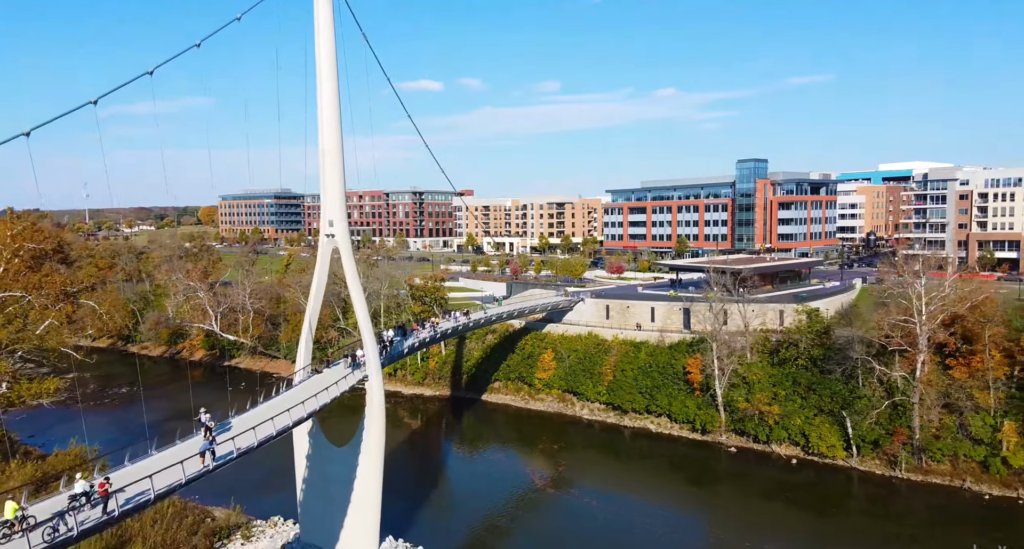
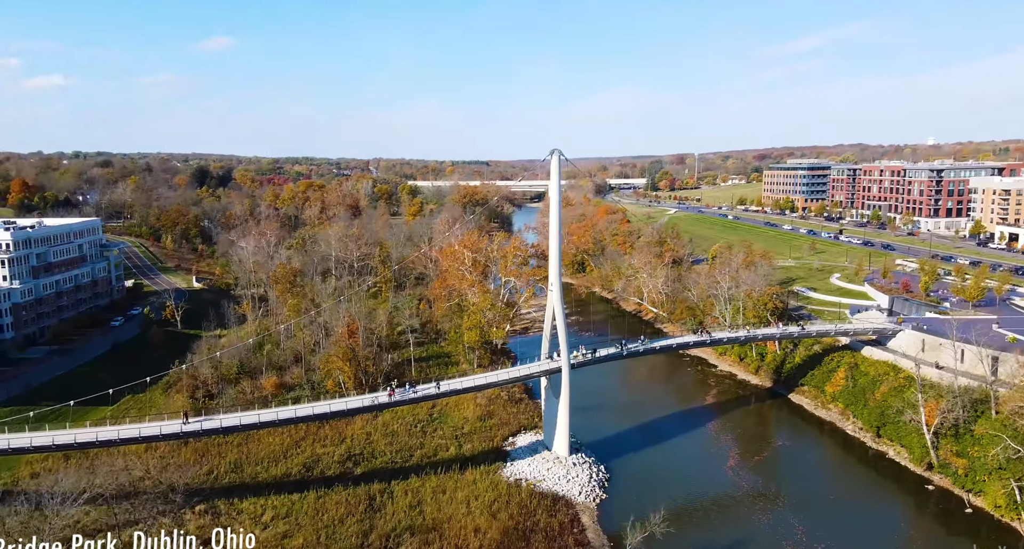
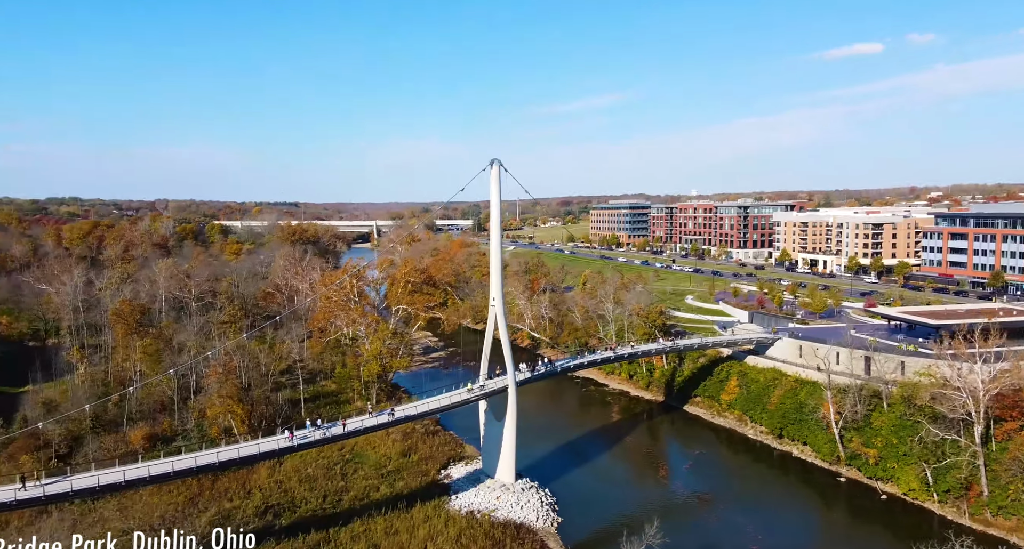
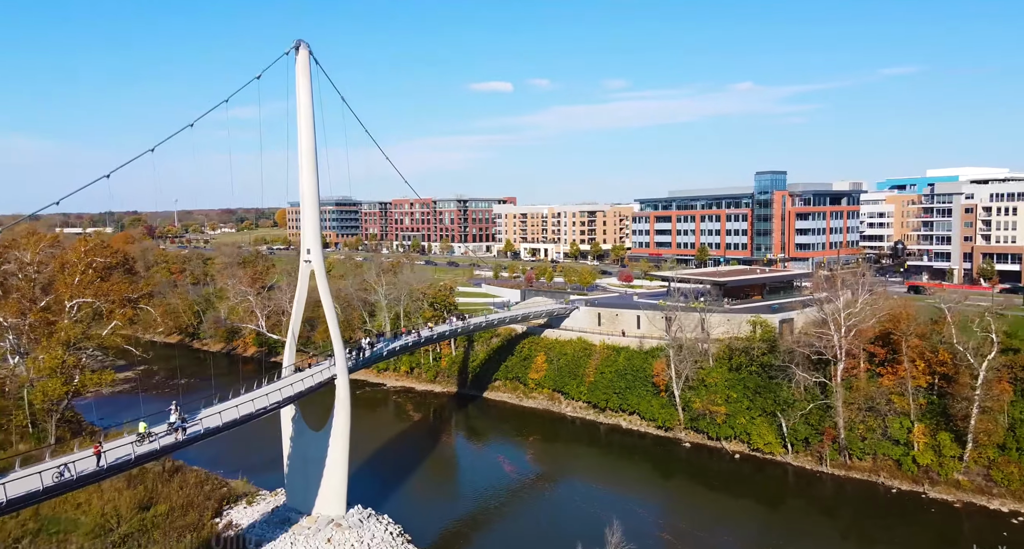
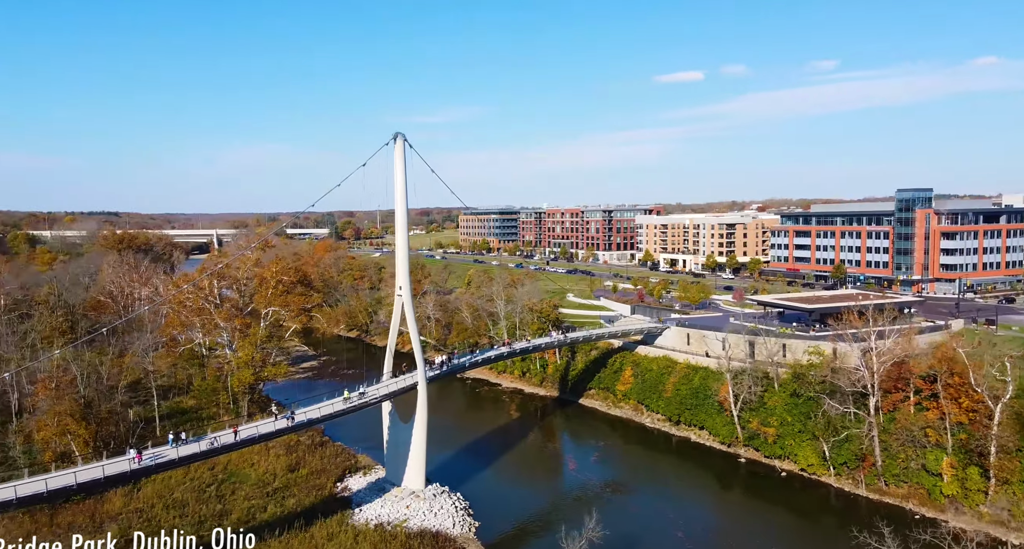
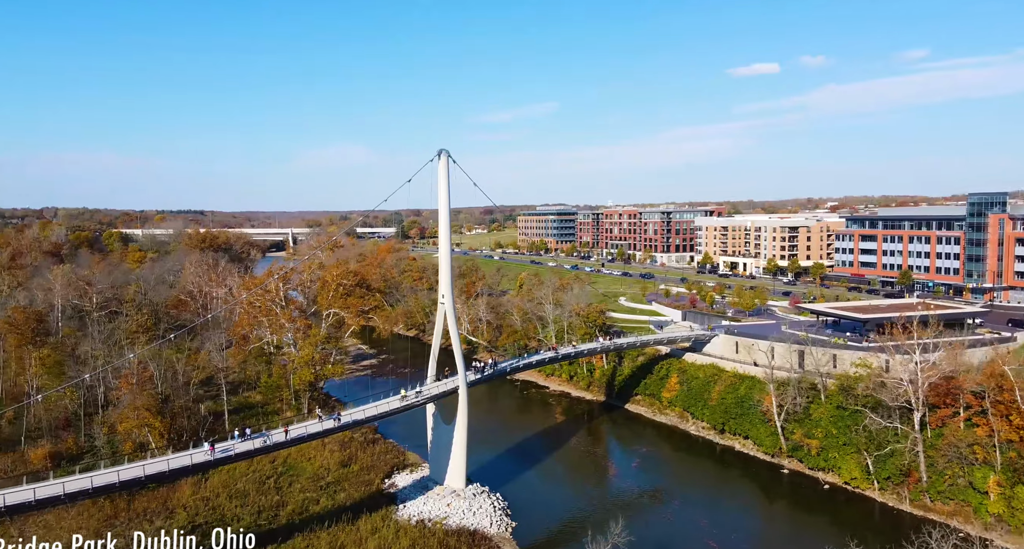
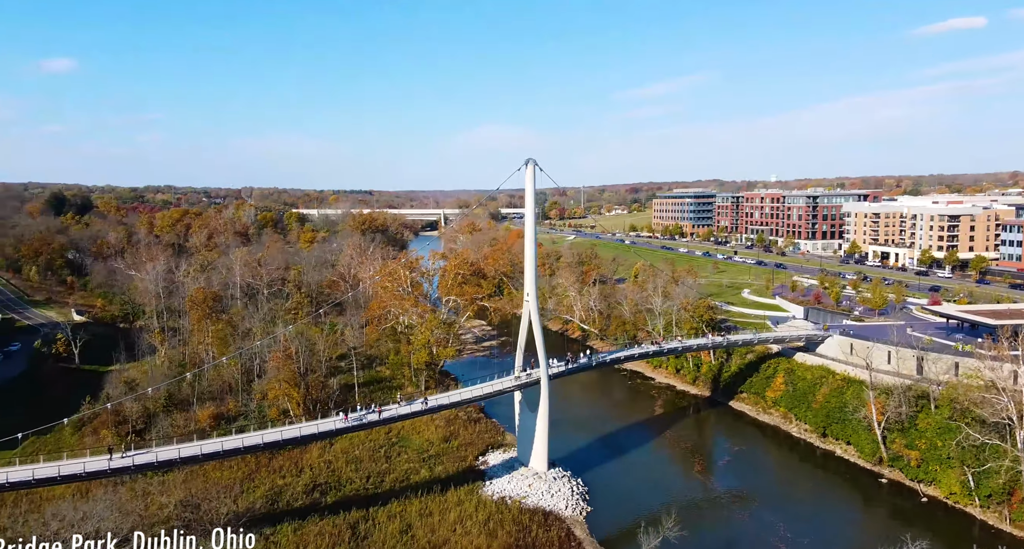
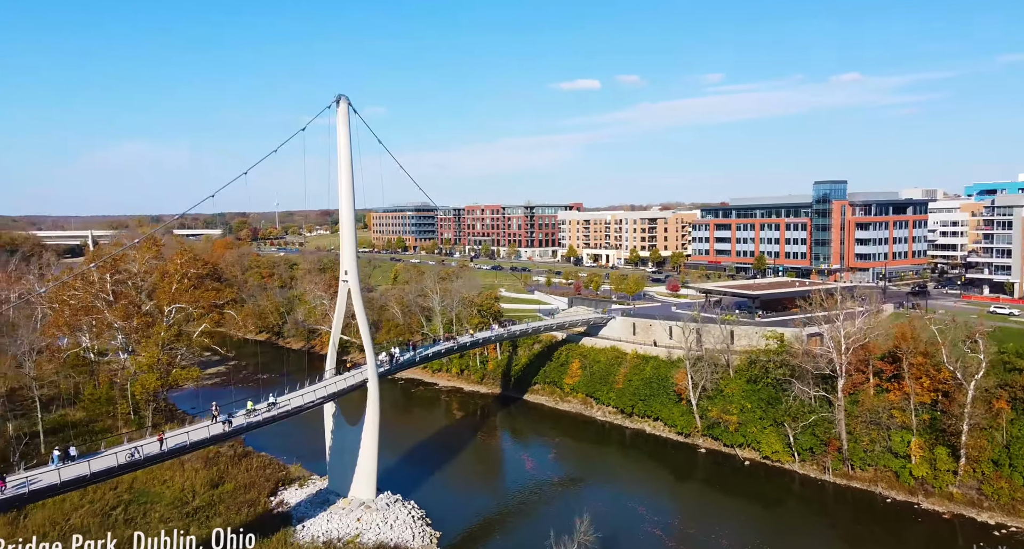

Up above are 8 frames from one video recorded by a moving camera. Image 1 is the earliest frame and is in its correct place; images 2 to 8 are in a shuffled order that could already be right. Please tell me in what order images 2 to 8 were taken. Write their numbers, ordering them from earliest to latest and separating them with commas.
4, 8, 5, 6, 3, 7, 2
